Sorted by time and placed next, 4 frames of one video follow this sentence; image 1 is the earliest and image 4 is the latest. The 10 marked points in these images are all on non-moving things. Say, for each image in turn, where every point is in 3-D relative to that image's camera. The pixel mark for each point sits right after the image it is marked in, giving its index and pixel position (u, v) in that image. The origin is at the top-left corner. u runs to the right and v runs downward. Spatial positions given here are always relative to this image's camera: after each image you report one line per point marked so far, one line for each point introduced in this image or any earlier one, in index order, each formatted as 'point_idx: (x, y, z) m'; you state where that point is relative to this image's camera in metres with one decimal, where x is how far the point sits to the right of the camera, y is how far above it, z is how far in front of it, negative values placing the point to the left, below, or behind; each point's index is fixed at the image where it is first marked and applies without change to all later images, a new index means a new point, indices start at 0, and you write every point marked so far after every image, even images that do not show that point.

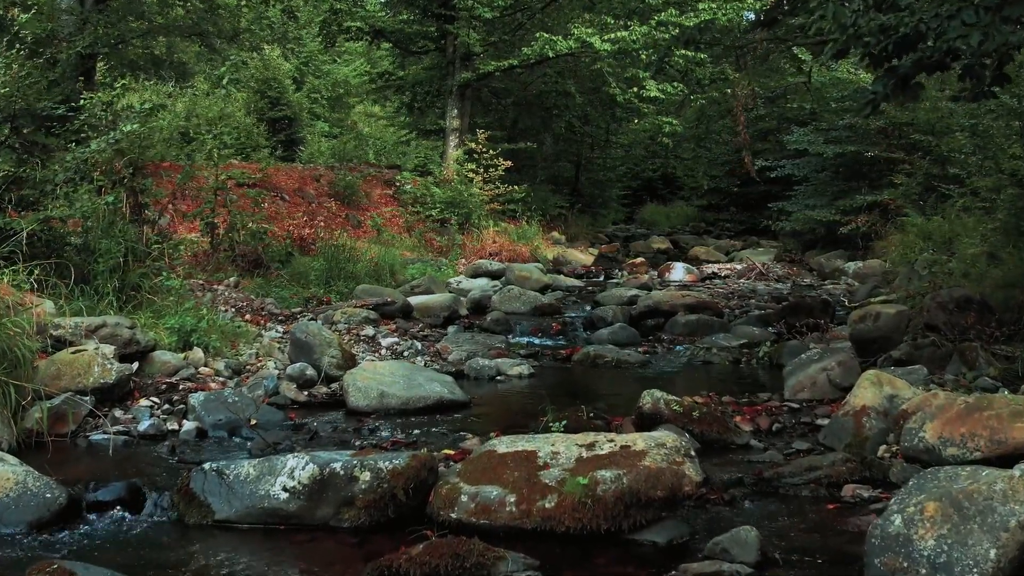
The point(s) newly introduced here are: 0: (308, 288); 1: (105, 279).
0: (-2.9, 0.0, +10.5) m
1: (-4.2, +0.1, +7.4) m
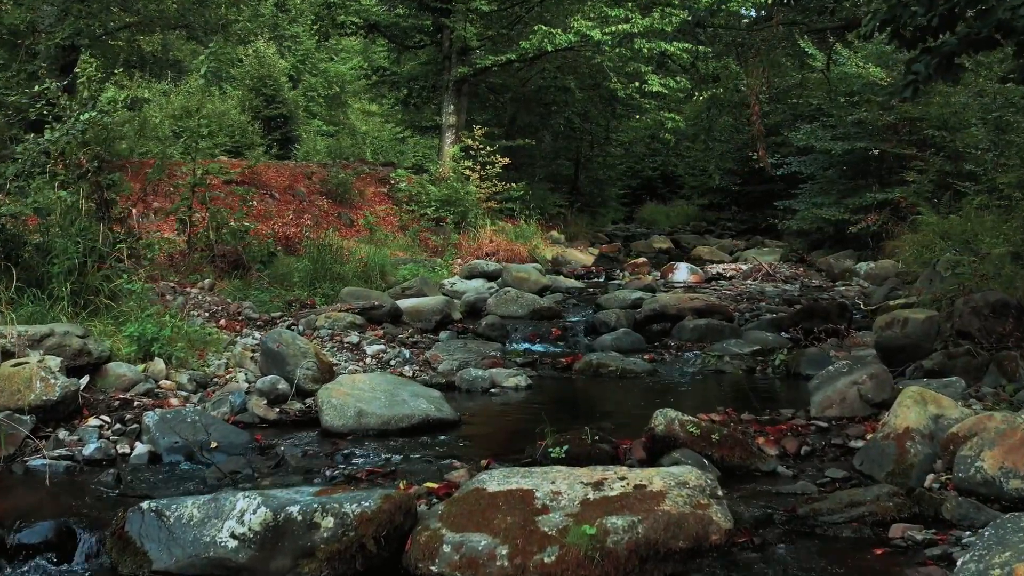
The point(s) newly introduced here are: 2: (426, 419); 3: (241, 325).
0: (-3.0, 0.0, +9.8) m
1: (-4.2, +0.1, +6.7) m
2: (-0.6, -1.0, +5.2) m
3: (-3.0, -0.4, +8.0) m
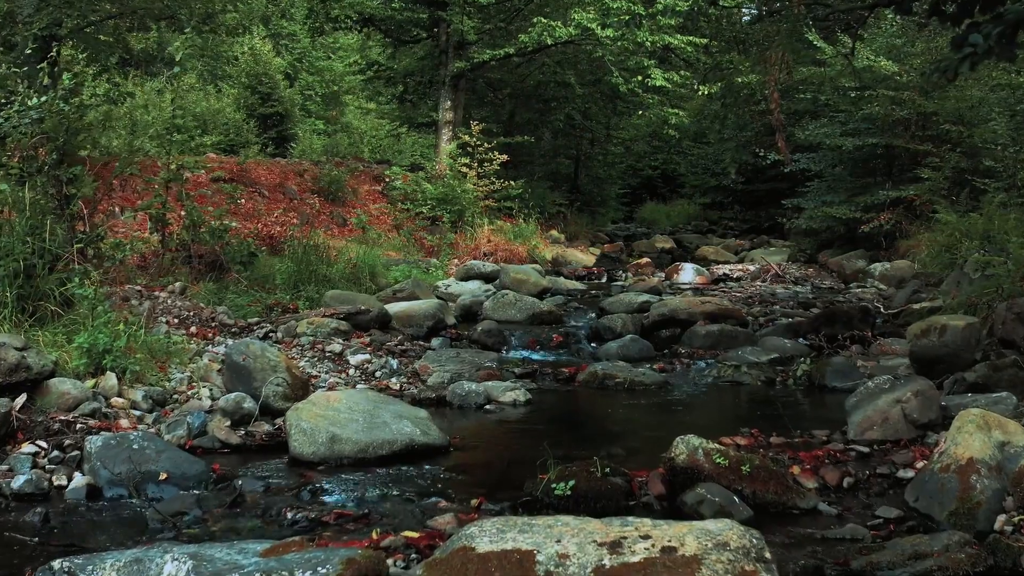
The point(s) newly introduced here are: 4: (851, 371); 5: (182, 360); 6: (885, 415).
0: (-3.0, -0.1, +9.1) m
1: (-4.2, 0.0, +6.0) m
2: (-0.7, -1.0, +4.6) m
3: (-3.0, -0.4, +7.3) m
4: (+3.3, -0.8, +7.0) m
5: (-2.8, -0.6, +6.1) m
6: (+2.6, -0.9, +5.0) m
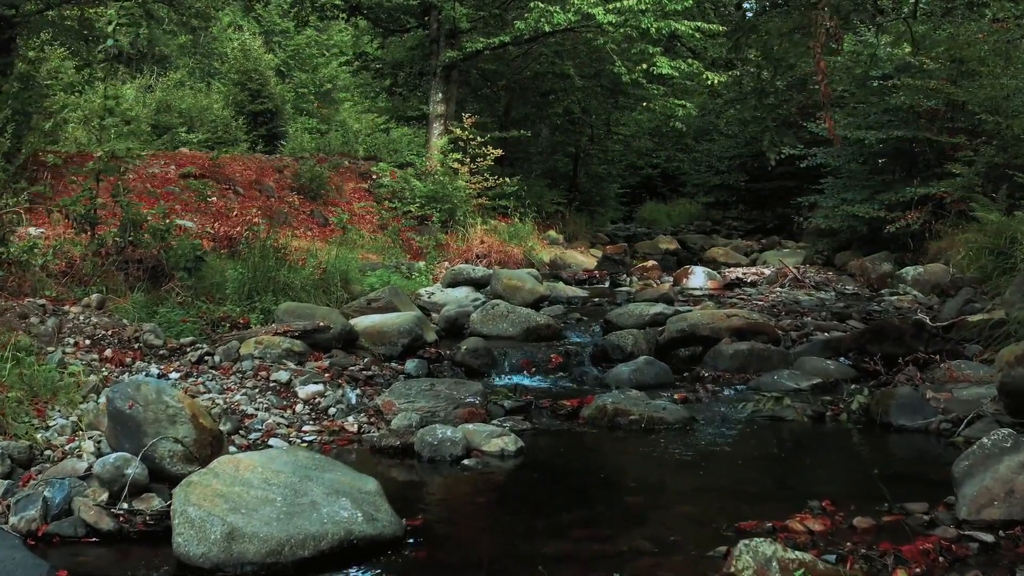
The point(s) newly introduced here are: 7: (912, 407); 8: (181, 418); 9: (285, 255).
0: (-3.1, -0.2, +7.7) m
1: (-4.3, -0.1, +4.6) m
2: (-0.7, -1.1, +3.2) m
3: (-3.1, -0.6, +5.9) m
4: (+3.2, -0.9, +5.6) m
5: (-2.9, -0.7, +4.7) m
6: (+2.5, -1.0, +3.7) m
7: (+3.1, -0.9, +5.6) m
8: (-1.9, -0.7, +4.2) m
9: (-2.8, +0.4, +8.8) m
